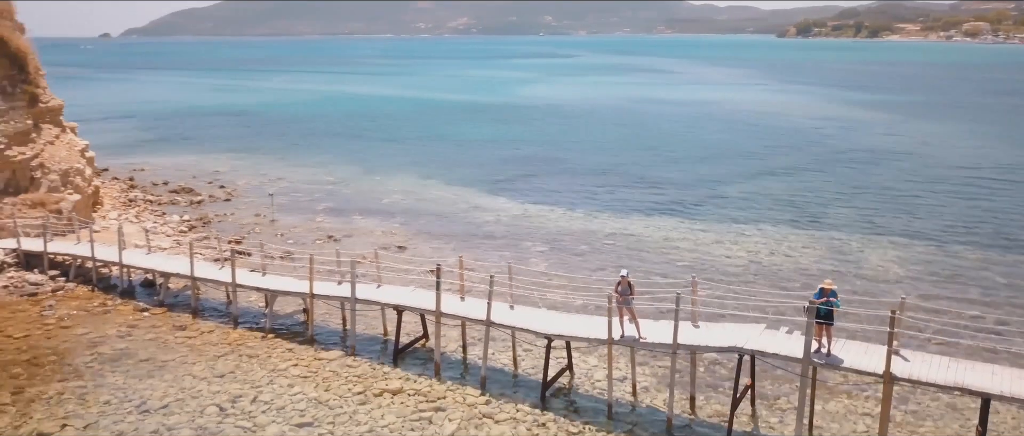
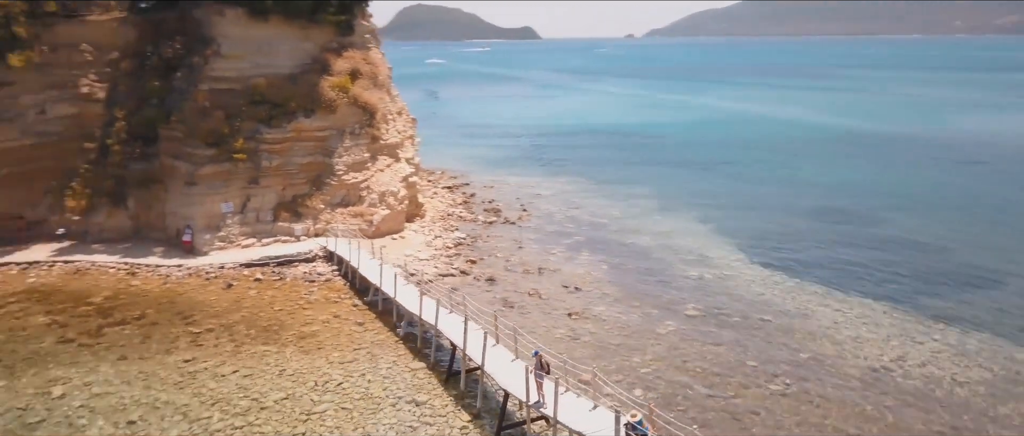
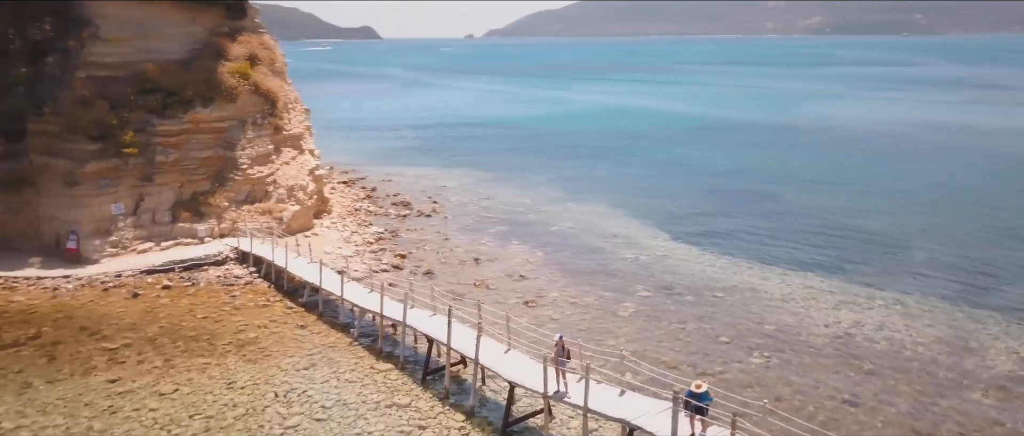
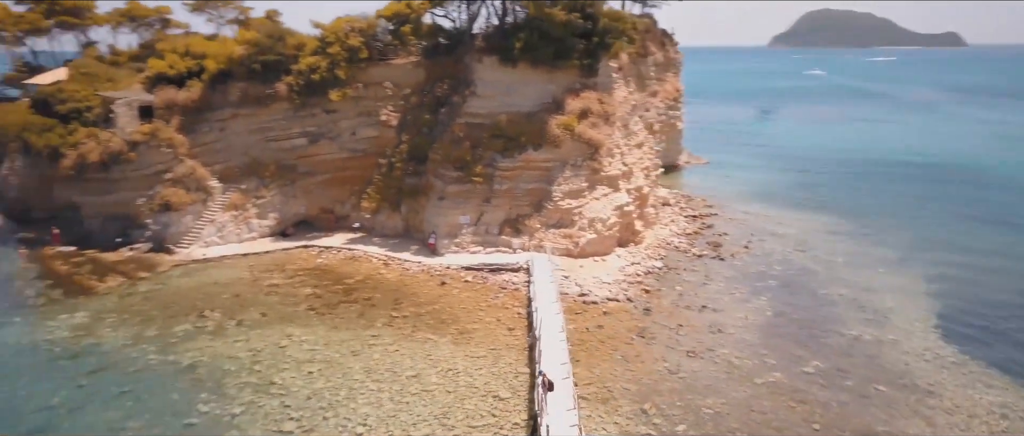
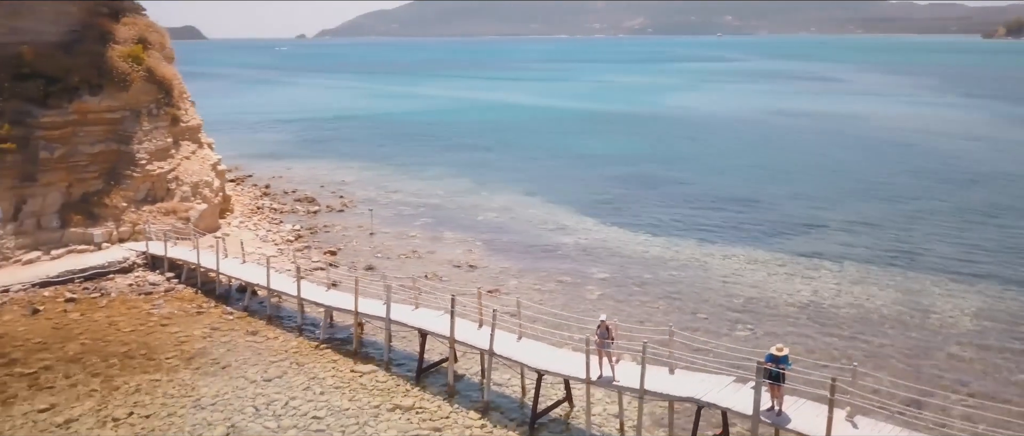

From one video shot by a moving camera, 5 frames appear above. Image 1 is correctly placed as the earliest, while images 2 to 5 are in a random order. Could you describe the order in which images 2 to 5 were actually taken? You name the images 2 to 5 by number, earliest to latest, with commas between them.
5, 3, 2, 4
